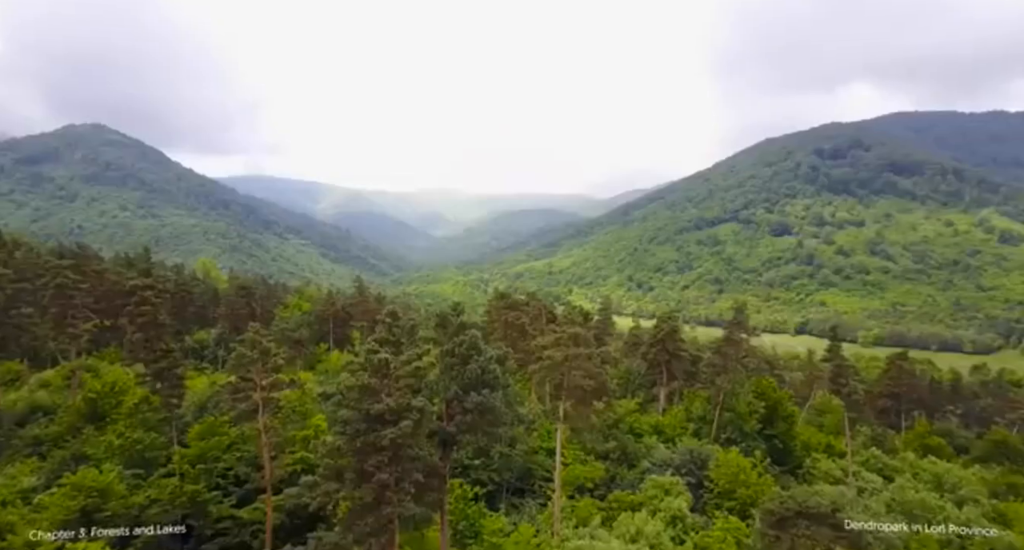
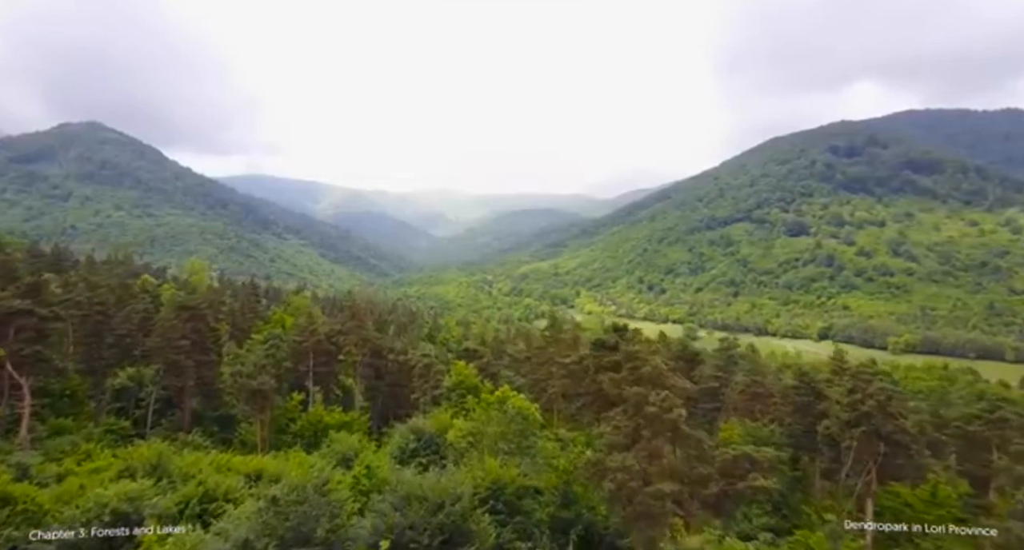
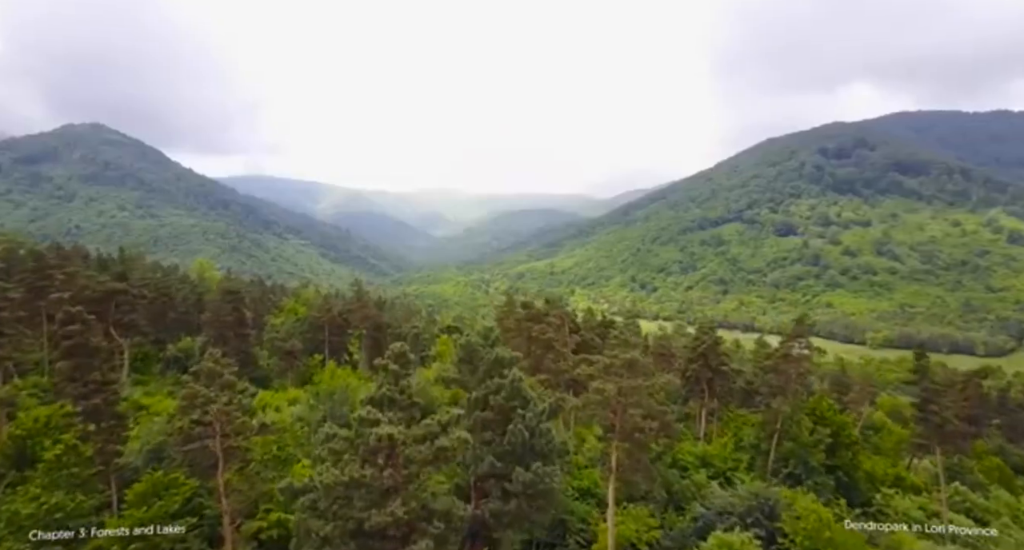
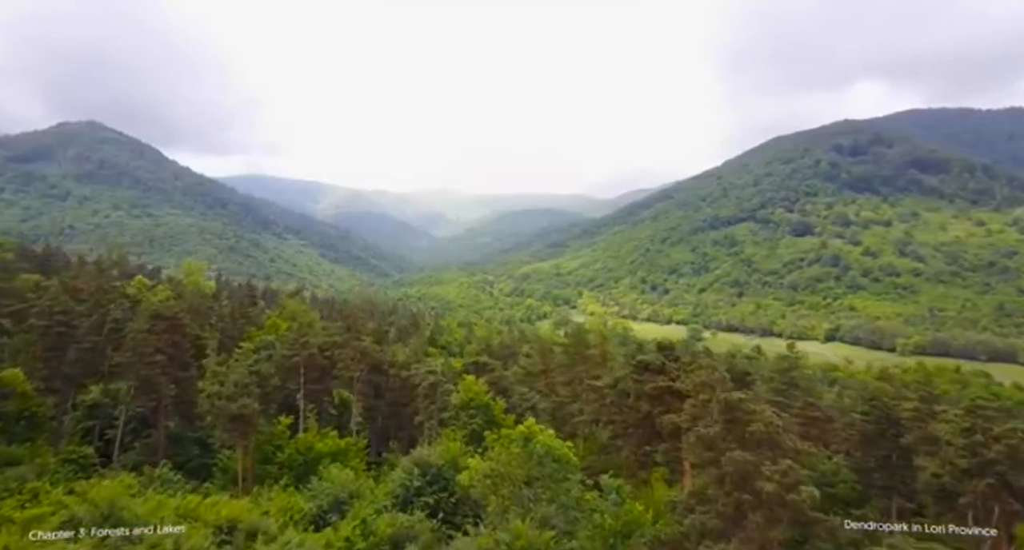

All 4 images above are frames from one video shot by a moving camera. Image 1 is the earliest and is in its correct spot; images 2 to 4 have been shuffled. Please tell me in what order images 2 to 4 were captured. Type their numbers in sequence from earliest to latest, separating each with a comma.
3, 2, 4
